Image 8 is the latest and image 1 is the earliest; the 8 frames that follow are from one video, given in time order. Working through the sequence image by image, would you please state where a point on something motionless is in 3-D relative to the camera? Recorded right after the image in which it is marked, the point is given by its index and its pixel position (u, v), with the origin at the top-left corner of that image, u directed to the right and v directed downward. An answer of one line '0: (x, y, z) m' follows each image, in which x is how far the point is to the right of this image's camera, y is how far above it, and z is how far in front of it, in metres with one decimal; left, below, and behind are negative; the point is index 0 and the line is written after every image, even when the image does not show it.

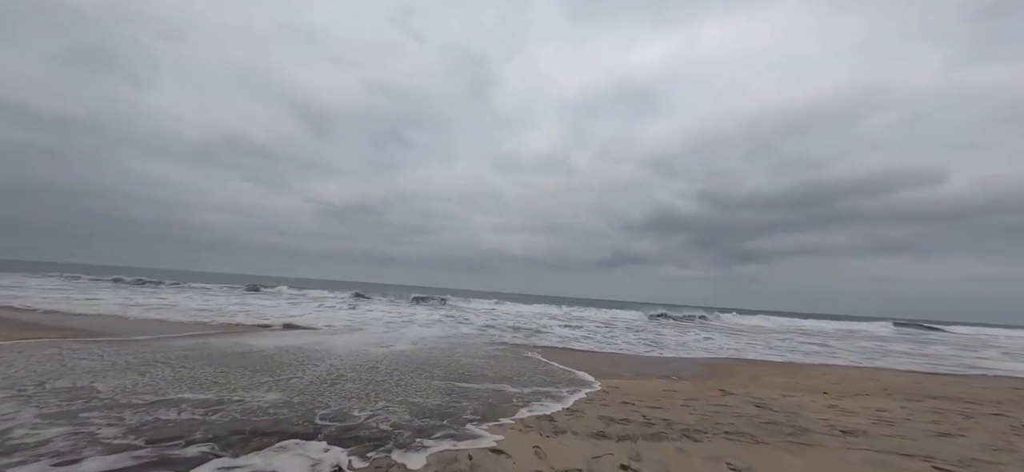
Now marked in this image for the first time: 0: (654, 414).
0: (+1.8, -2.2, +4.5) m
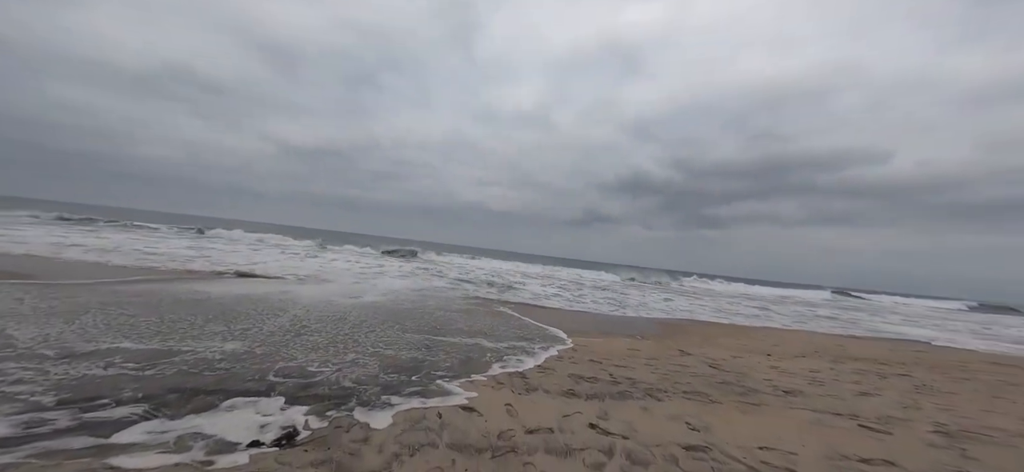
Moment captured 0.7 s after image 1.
0: (+1.3, -1.7, +4.7) m
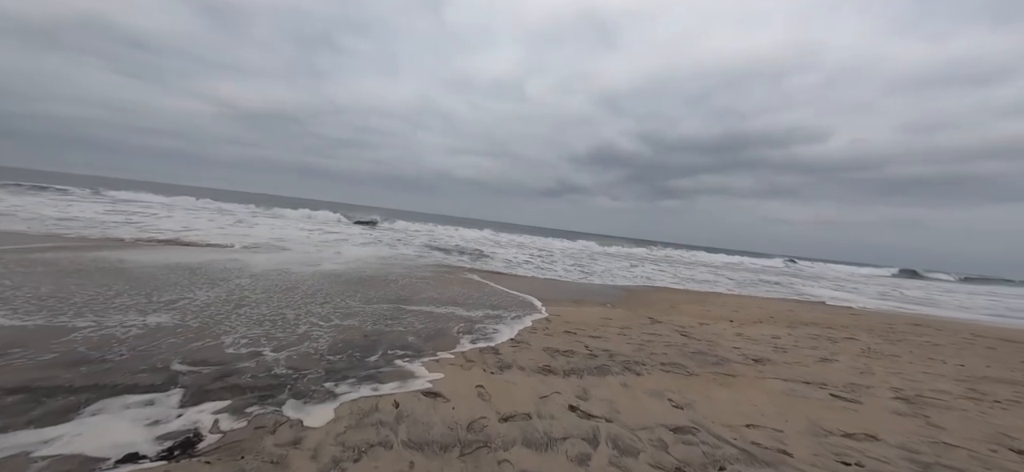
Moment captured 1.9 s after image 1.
0: (+1.0, -1.3, +4.4) m
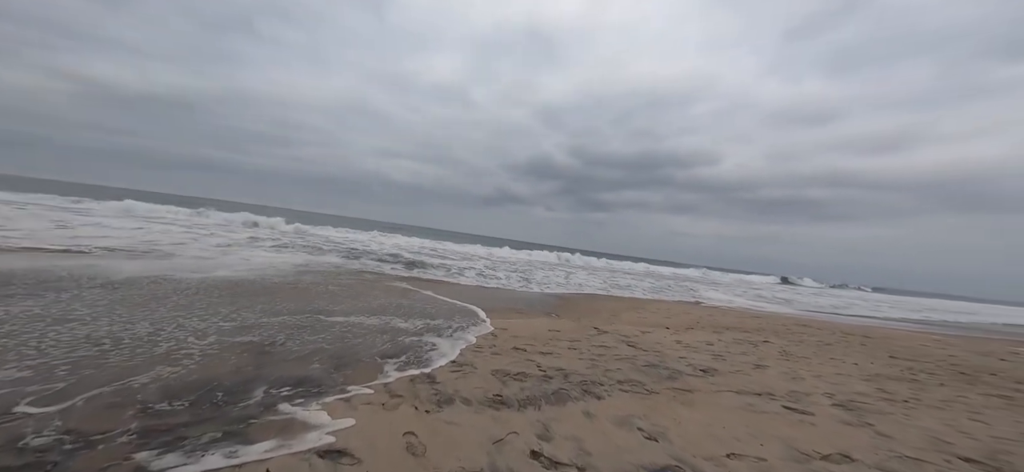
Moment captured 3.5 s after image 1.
0: (+0.4, -1.4, +3.9) m
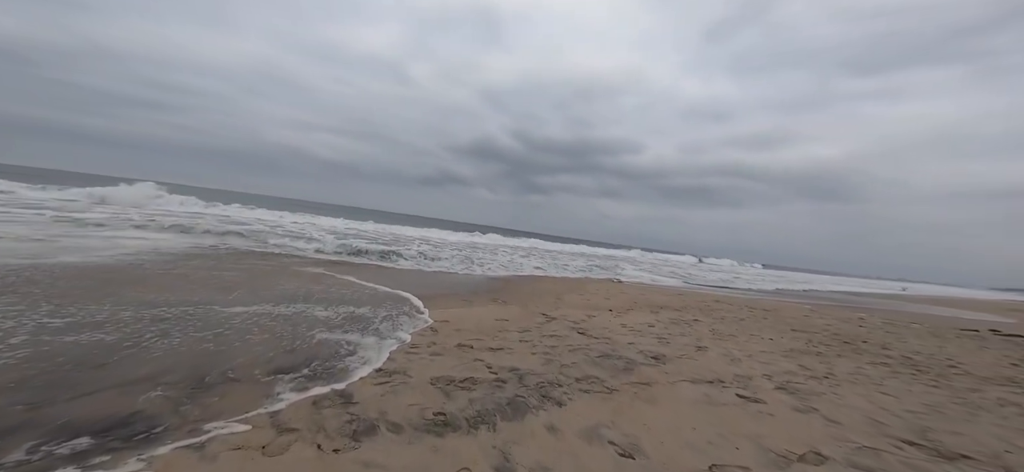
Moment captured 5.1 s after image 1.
0: (-0.1, -1.2, +3.4) m
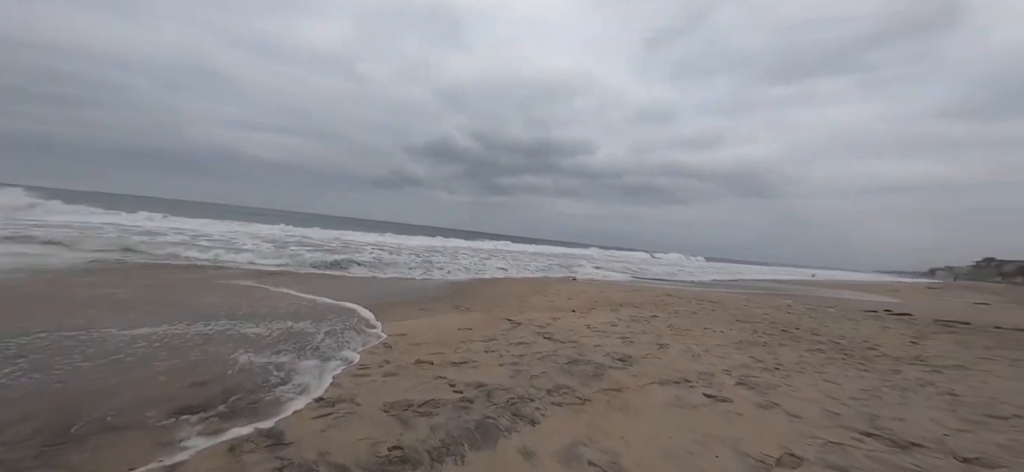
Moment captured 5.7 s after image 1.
0: (-0.4, -1.2, +3.2) m
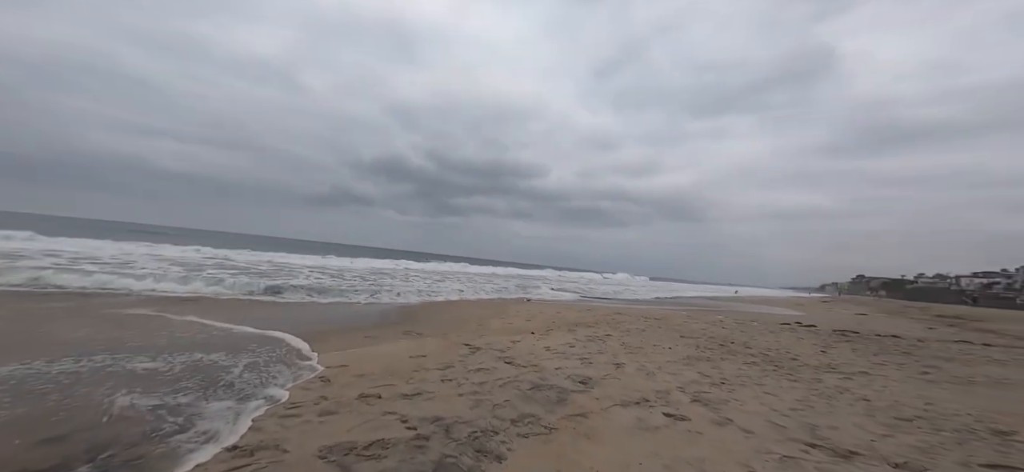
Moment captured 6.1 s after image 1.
0: (-0.7, -1.4, +2.9) m
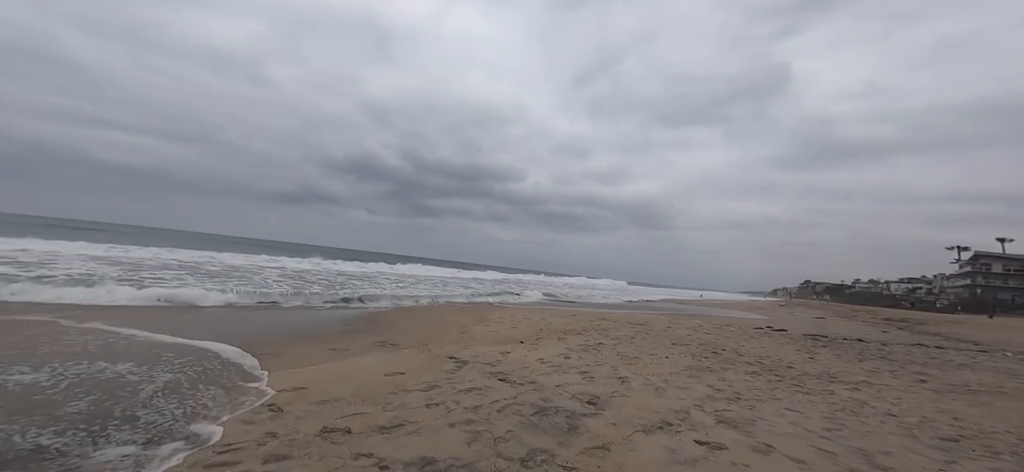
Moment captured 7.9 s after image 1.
0: (-0.6, -1.3, +2.2) m
